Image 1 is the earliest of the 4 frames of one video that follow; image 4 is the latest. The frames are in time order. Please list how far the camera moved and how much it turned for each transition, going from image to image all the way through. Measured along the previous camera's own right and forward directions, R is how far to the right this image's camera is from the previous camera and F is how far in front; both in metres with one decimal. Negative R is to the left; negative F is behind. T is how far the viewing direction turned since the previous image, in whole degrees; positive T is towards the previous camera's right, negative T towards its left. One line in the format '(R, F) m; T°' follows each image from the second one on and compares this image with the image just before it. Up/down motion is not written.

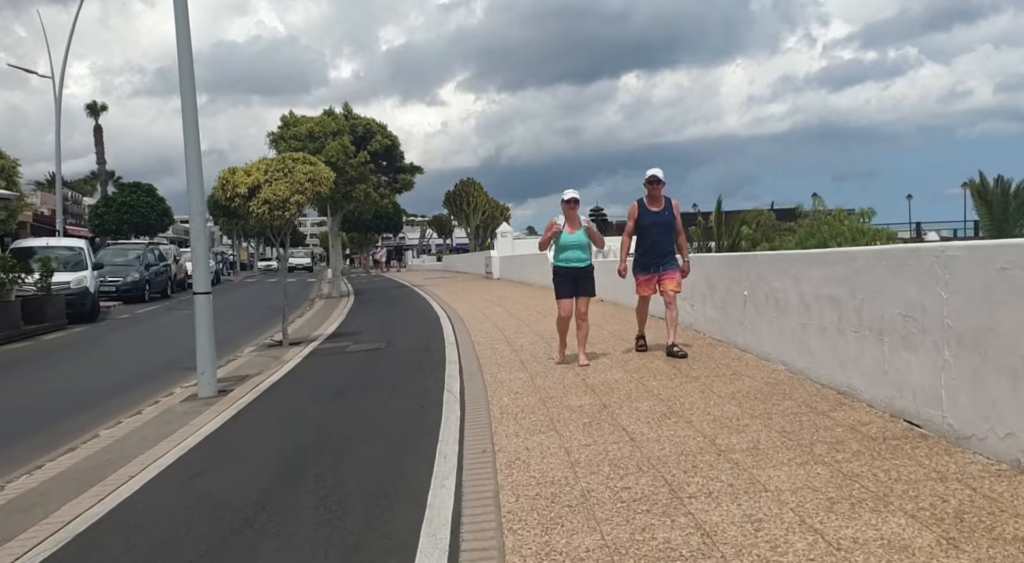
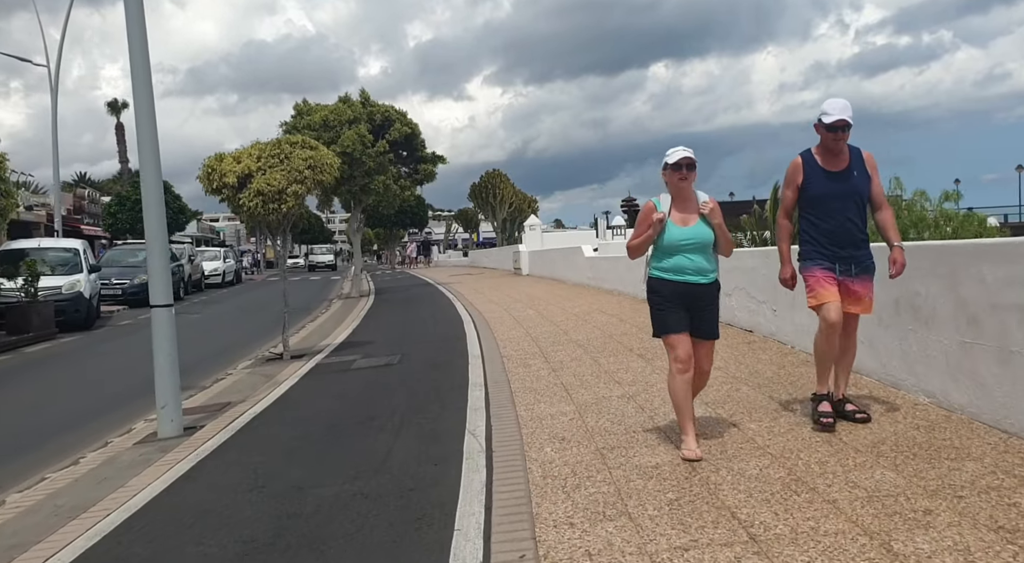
(-0.1, +2.0) m; -2°
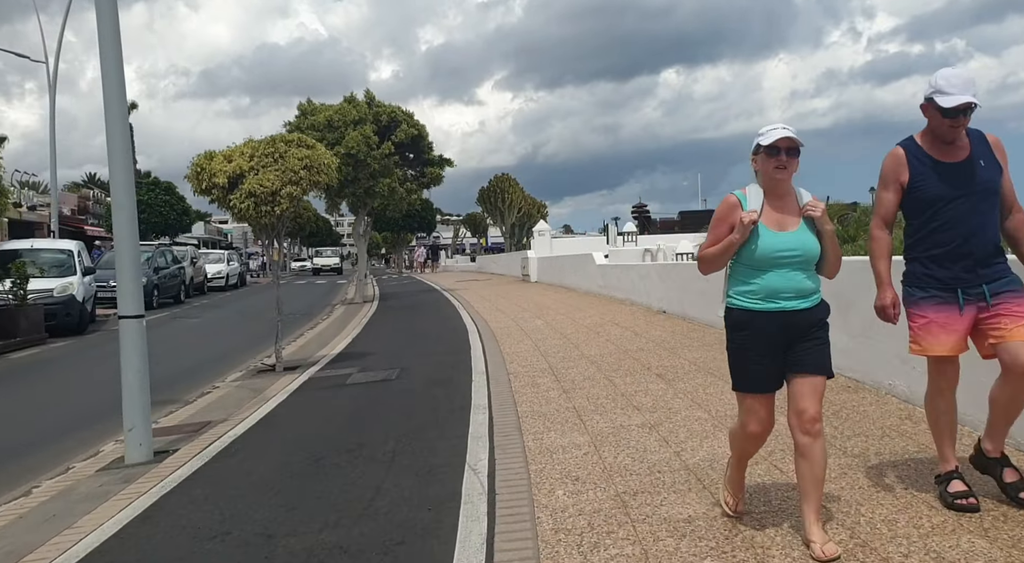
(0.0, +0.7) m; -1°
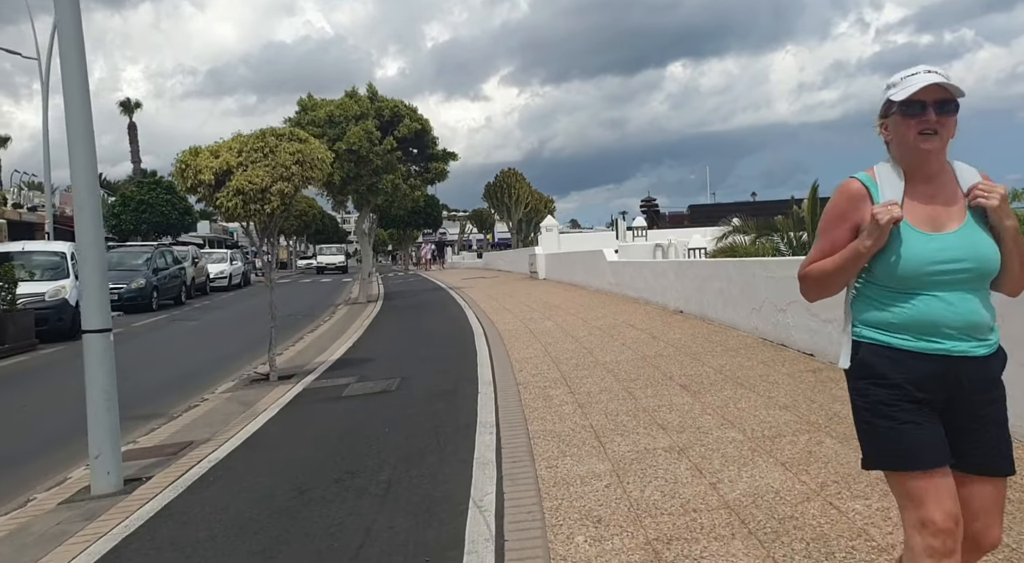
(0.0, +0.7) m; -1°
